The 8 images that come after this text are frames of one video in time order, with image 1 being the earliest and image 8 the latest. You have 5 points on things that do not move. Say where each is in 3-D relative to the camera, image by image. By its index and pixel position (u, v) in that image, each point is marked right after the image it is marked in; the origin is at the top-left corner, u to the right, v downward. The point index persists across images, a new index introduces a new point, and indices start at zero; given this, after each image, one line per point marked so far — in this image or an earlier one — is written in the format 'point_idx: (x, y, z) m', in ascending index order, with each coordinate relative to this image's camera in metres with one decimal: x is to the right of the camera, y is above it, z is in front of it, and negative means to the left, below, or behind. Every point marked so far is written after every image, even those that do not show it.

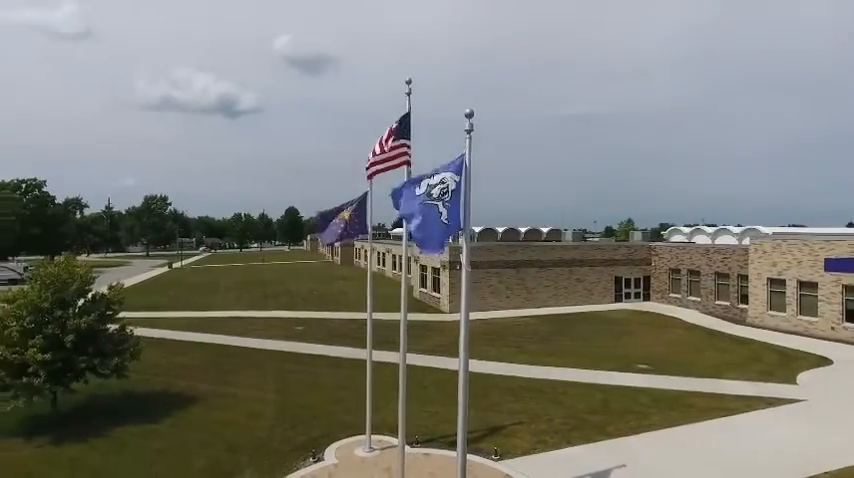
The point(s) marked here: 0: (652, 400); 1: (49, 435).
0: (+6.6, -4.8, +15.5) m
1: (-10.3, -5.3, +14.3) m
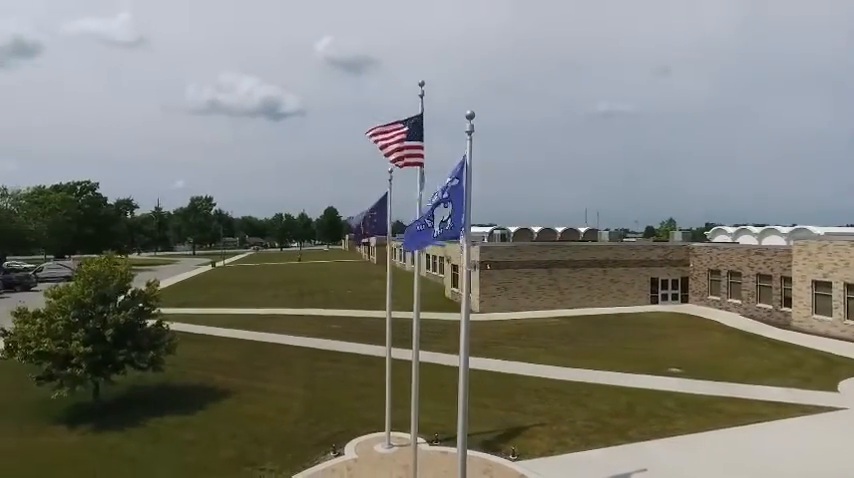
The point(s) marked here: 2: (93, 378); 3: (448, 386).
0: (+7.2, -4.8, +15.2) m
1: (-9.7, -5.3, +15.1) m
2: (-9.7, -4.0, +15.3) m
3: (+0.7, -4.9, +17.8) m
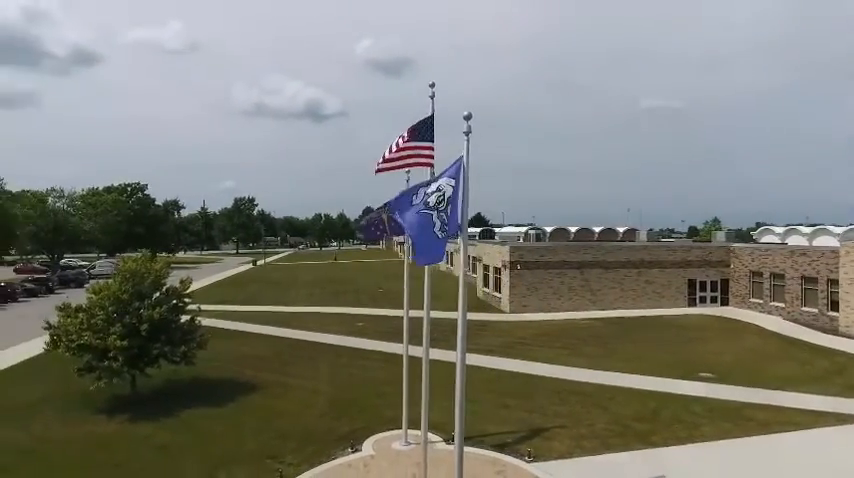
0: (+7.8, -4.8, +14.7) m
1: (-9.1, -5.3, +15.9) m
2: (-9.1, -4.0, +16.1) m
3: (+1.4, -4.9, +17.8) m
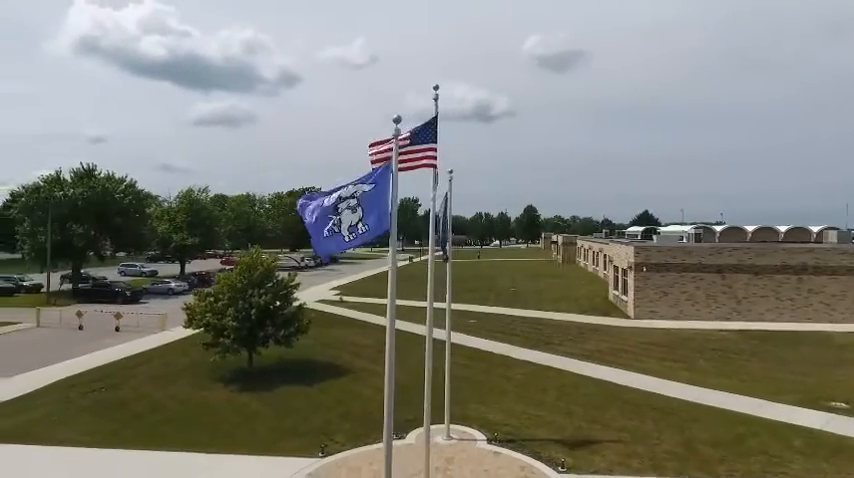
0: (+8.9, -4.8, +12.3) m
1: (-6.8, -5.2, +18.8) m
2: (-6.7, -3.9, +19.0) m
3: (+3.8, -4.9, +17.2) m
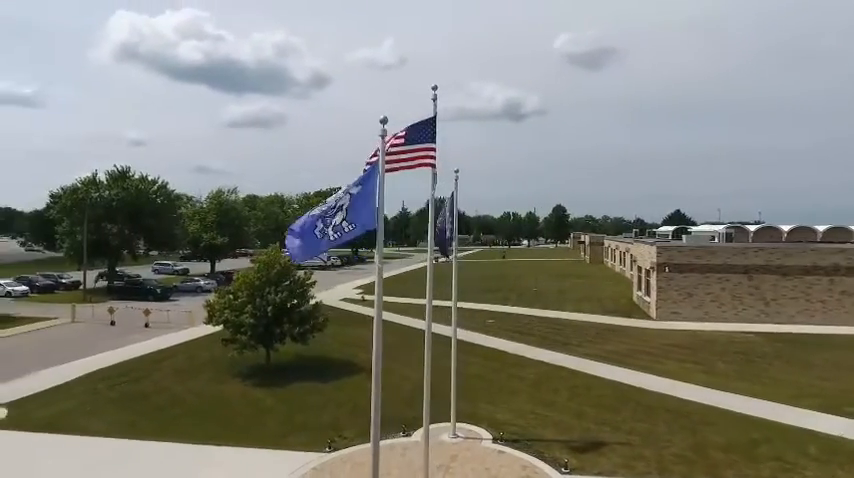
0: (+8.9, -4.8, +11.8) m
1: (-6.3, -5.1, +19.3) m
2: (-6.2, -3.9, +19.5) m
3: (+4.2, -4.9, +17.1) m
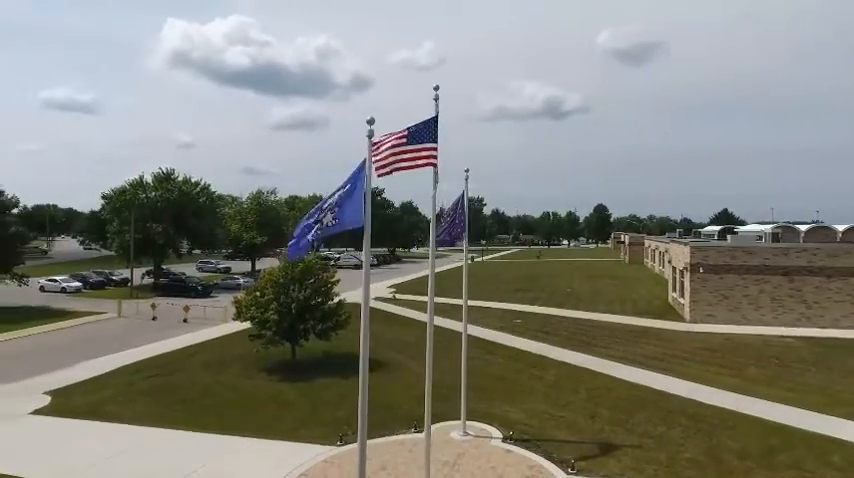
0: (+9.1, -4.8, +11.3) m
1: (-5.6, -5.1, +19.9) m
2: (-5.5, -3.8, +20.1) m
3: (+4.7, -4.8, +16.8) m
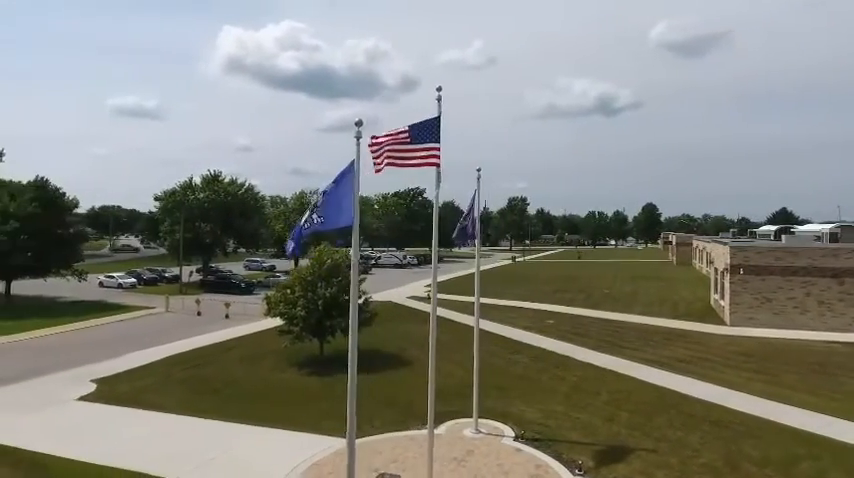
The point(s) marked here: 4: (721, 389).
0: (+9.1, -4.8, +10.7) m
1: (-4.7, -5.1, +20.5) m
2: (-4.5, -3.8, +20.7) m
3: (+5.3, -4.8, +16.6) m
4: (+9.3, -4.7, +16.7) m
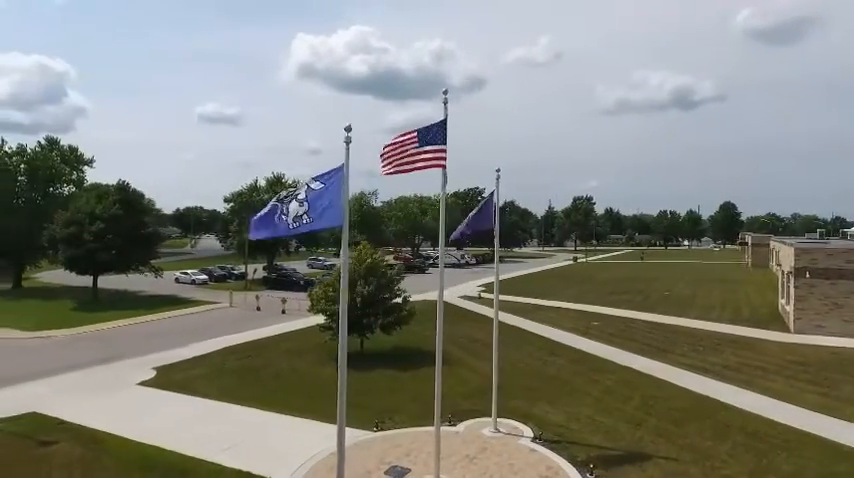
0: (+9.2, -4.8, +9.7) m
1: (-3.3, -5.0, +21.3) m
2: (-3.1, -3.8, +21.4) m
3: (+6.1, -4.8, +16.1) m
4: (+10.1, -4.8, +15.7) m
